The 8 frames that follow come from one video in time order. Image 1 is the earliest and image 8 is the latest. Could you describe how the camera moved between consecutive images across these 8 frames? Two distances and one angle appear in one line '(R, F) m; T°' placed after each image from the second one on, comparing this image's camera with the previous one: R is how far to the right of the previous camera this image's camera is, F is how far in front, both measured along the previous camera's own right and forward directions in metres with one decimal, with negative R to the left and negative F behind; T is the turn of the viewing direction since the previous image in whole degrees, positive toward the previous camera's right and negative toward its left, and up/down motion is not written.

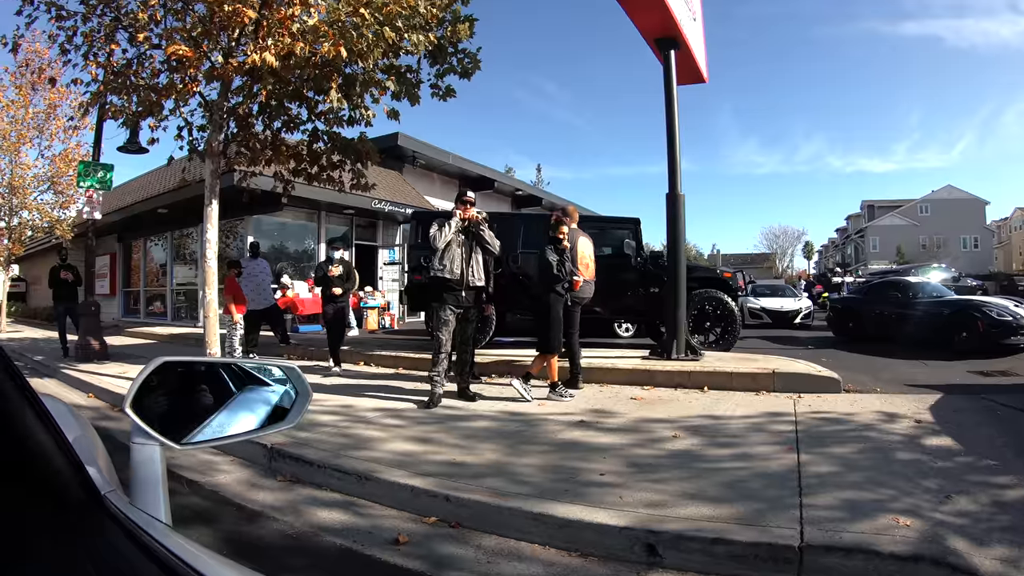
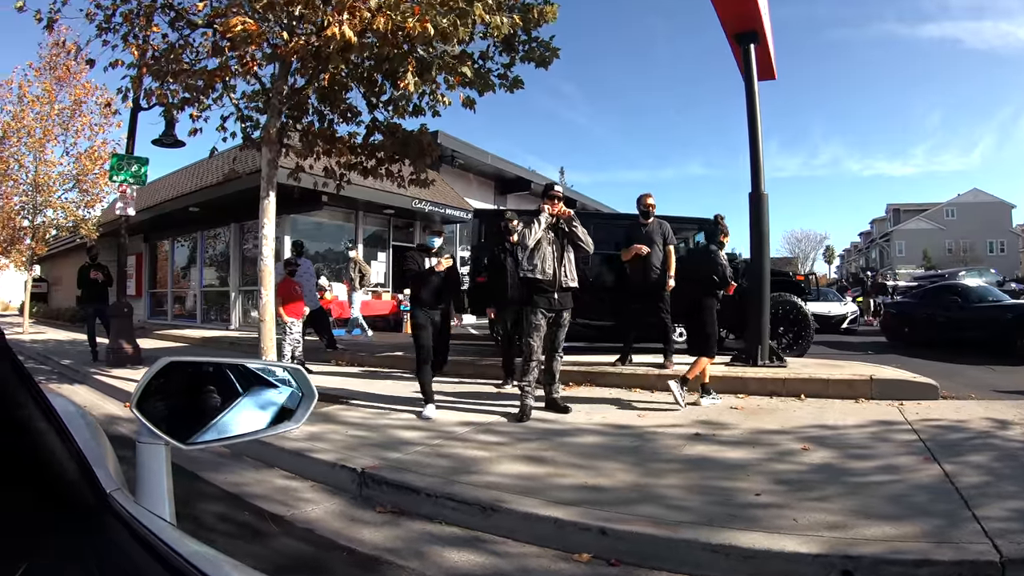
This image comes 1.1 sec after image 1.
(-1.3, +0.5) m; +4°
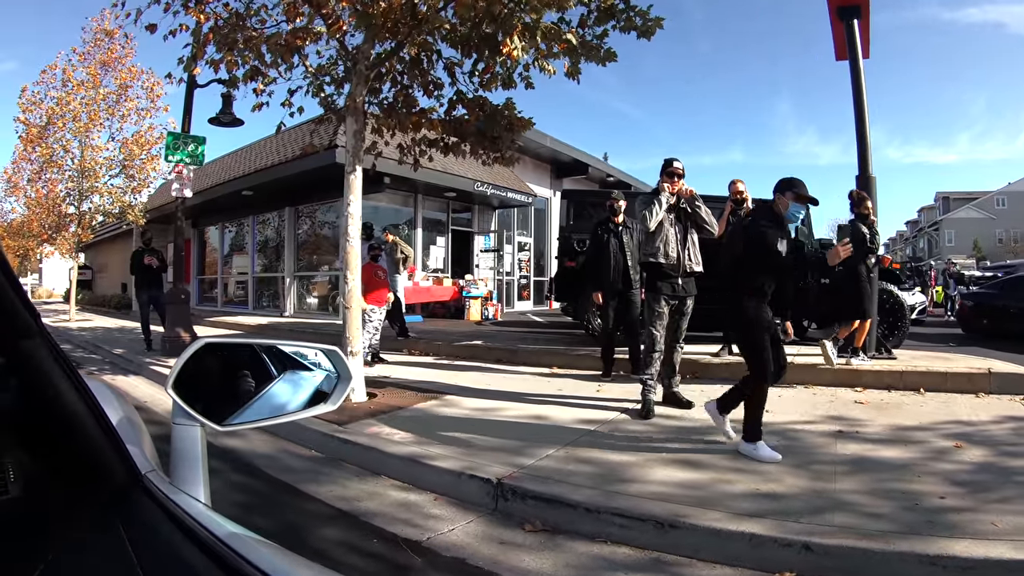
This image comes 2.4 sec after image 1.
(-1.2, +0.4) m; +1°
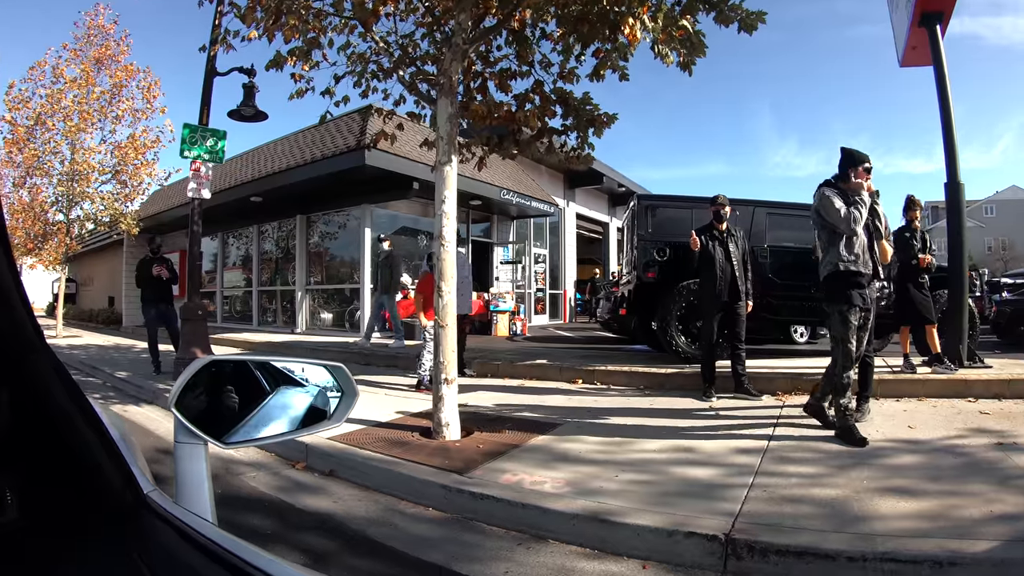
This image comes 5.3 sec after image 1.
(-1.5, +0.8) m; +7°
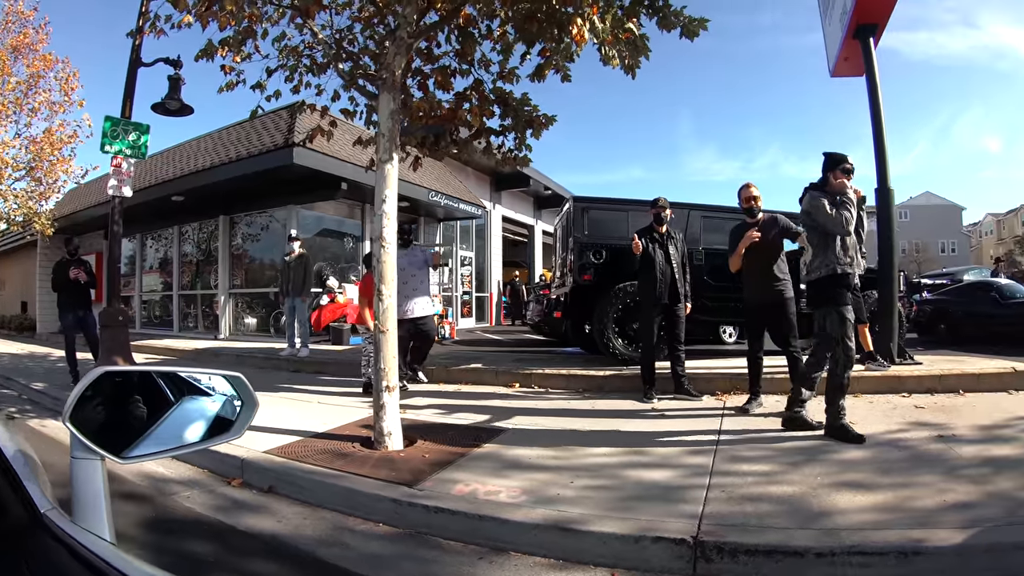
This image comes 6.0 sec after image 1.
(-0.1, +0.2) m; +6°
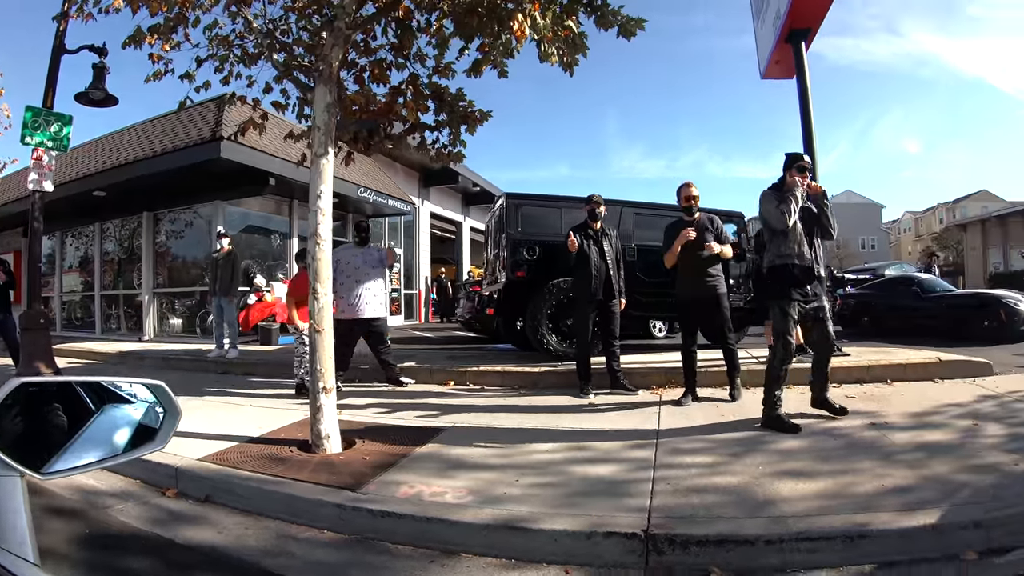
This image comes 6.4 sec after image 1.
(0.0, +0.1) m; +4°
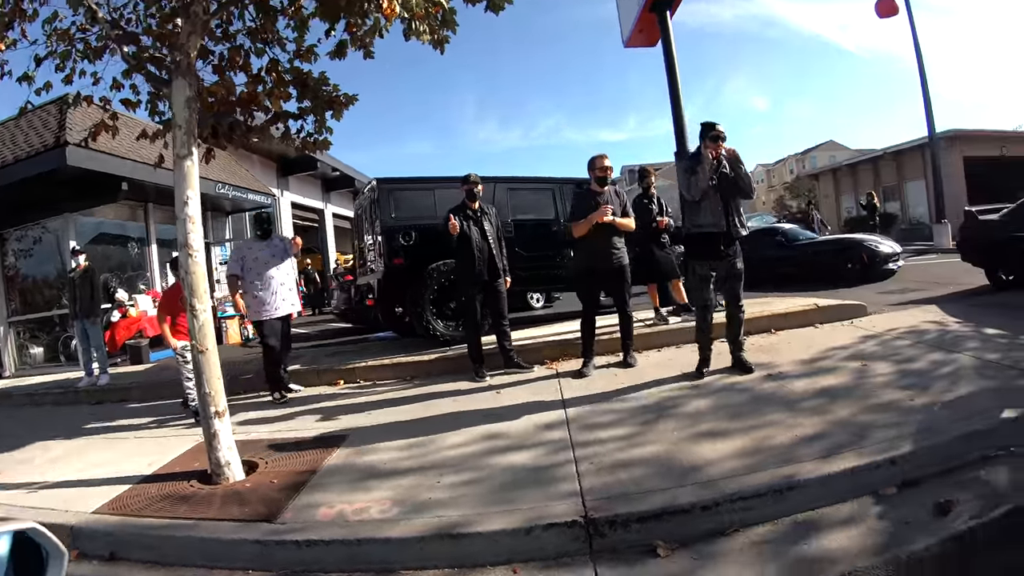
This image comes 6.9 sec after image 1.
(0.0, +0.1) m; +8°
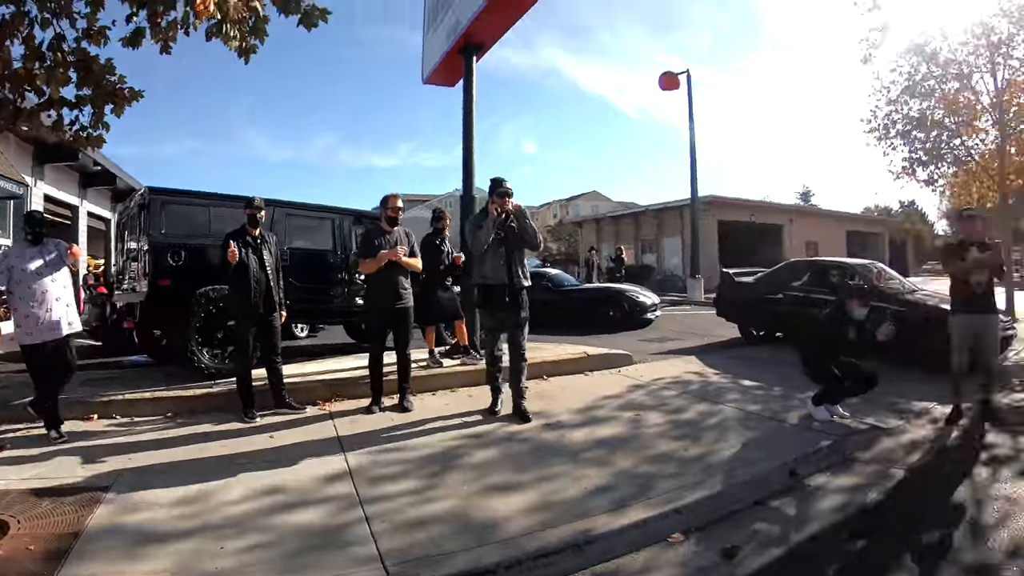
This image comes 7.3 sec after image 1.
(+0.1, +0.2) m; +17°
